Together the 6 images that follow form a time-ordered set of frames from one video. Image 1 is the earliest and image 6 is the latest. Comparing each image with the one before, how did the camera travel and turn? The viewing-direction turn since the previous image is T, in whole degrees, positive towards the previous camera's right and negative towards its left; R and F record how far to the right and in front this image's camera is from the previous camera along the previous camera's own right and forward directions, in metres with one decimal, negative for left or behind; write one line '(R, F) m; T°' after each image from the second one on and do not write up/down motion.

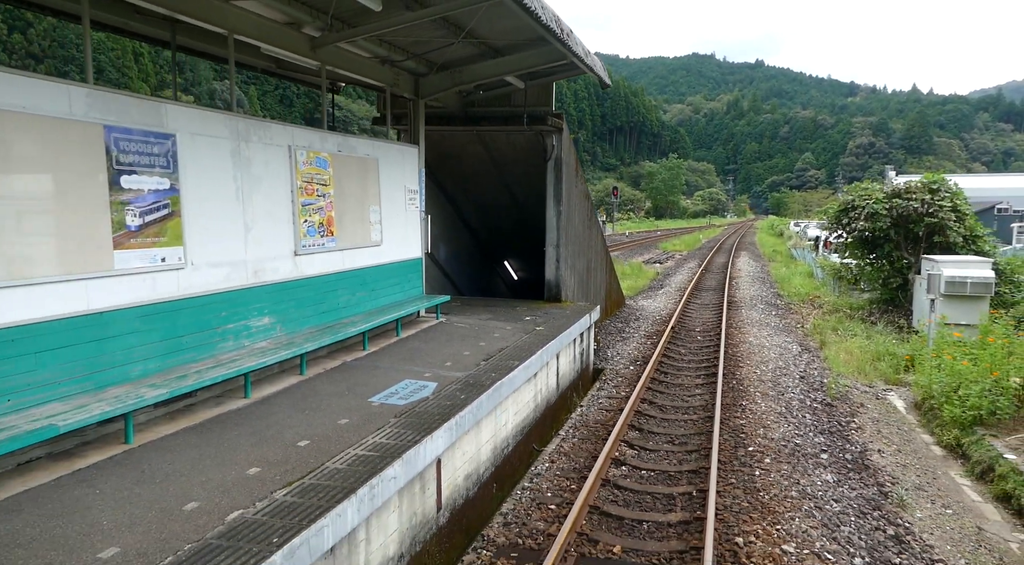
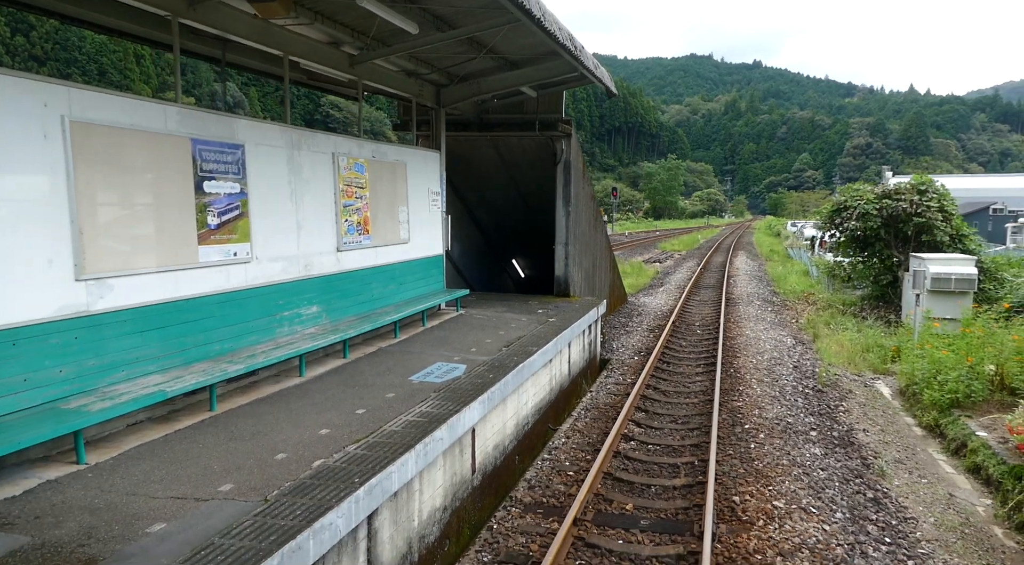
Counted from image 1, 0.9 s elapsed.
(-0.2, -0.6) m; 0°
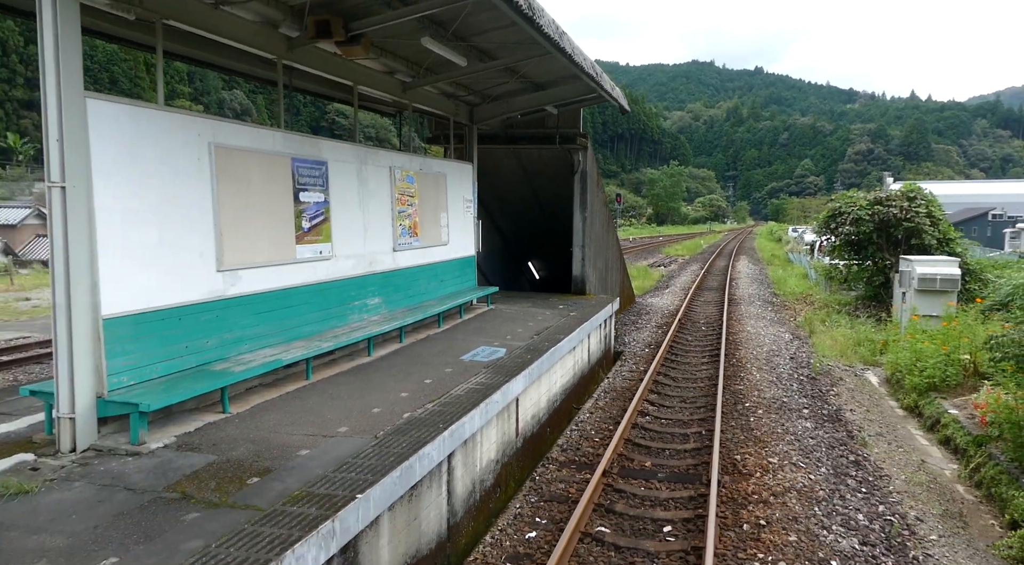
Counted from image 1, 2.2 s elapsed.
(-0.3, -1.0) m; 0°
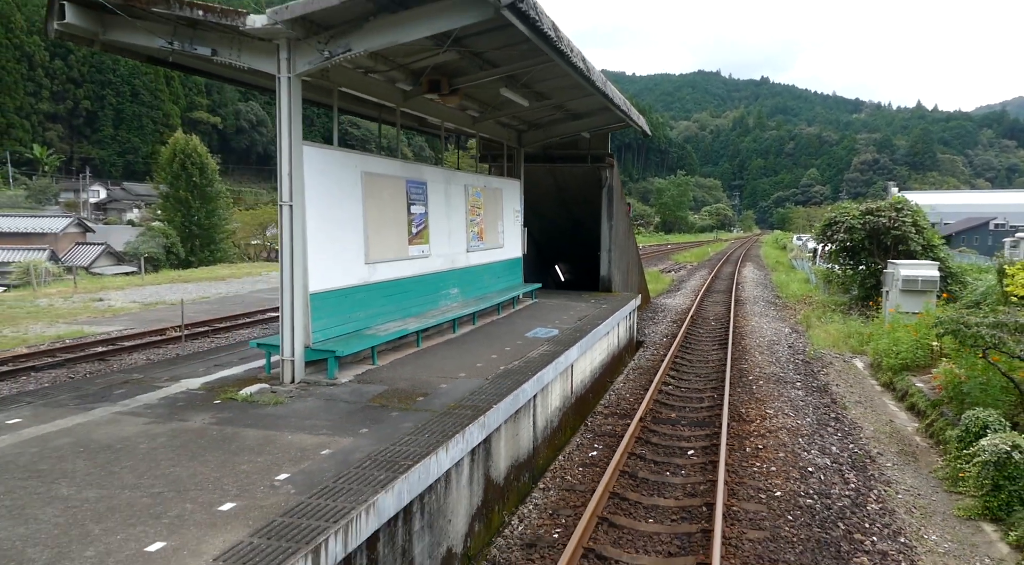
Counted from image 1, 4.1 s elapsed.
(-0.6, -1.8) m; -1°
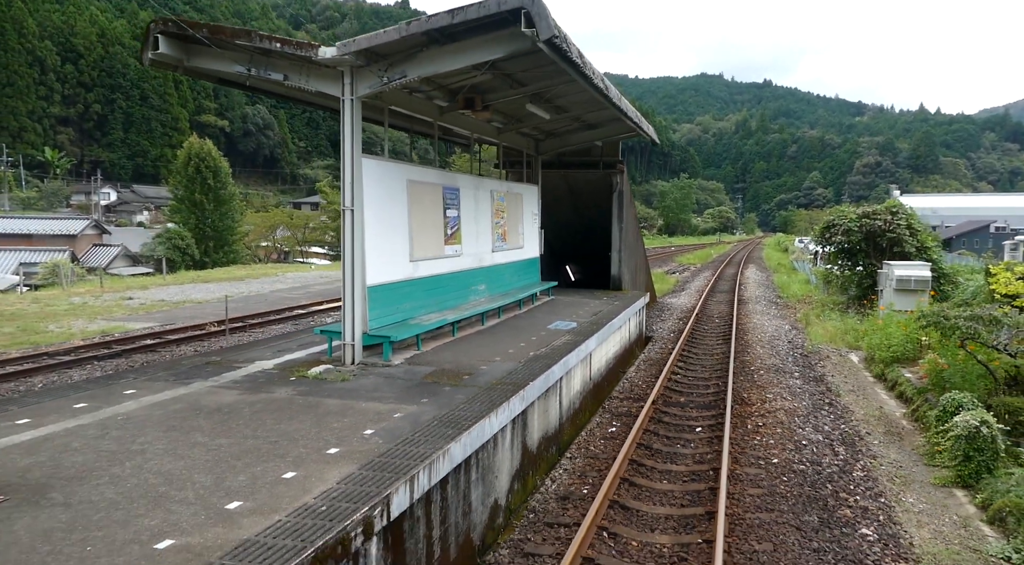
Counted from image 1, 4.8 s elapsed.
(-0.3, -0.8) m; 0°
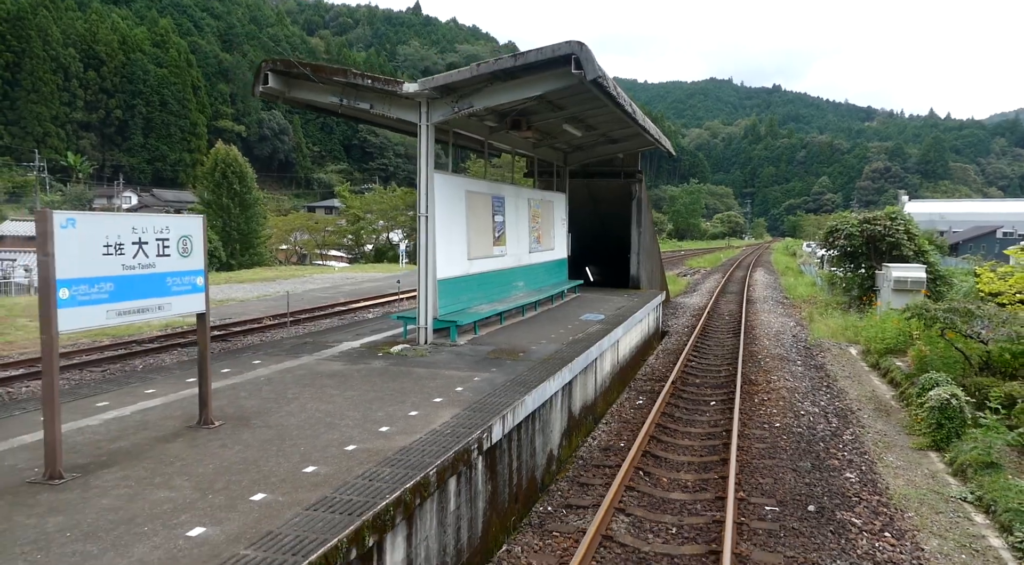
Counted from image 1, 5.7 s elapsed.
(-0.4, -1.3) m; -1°
